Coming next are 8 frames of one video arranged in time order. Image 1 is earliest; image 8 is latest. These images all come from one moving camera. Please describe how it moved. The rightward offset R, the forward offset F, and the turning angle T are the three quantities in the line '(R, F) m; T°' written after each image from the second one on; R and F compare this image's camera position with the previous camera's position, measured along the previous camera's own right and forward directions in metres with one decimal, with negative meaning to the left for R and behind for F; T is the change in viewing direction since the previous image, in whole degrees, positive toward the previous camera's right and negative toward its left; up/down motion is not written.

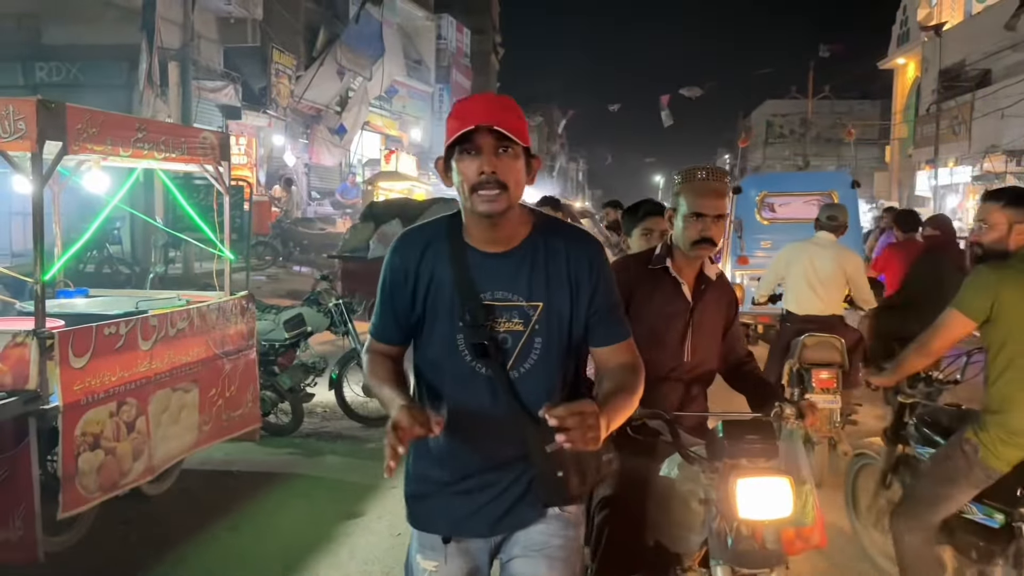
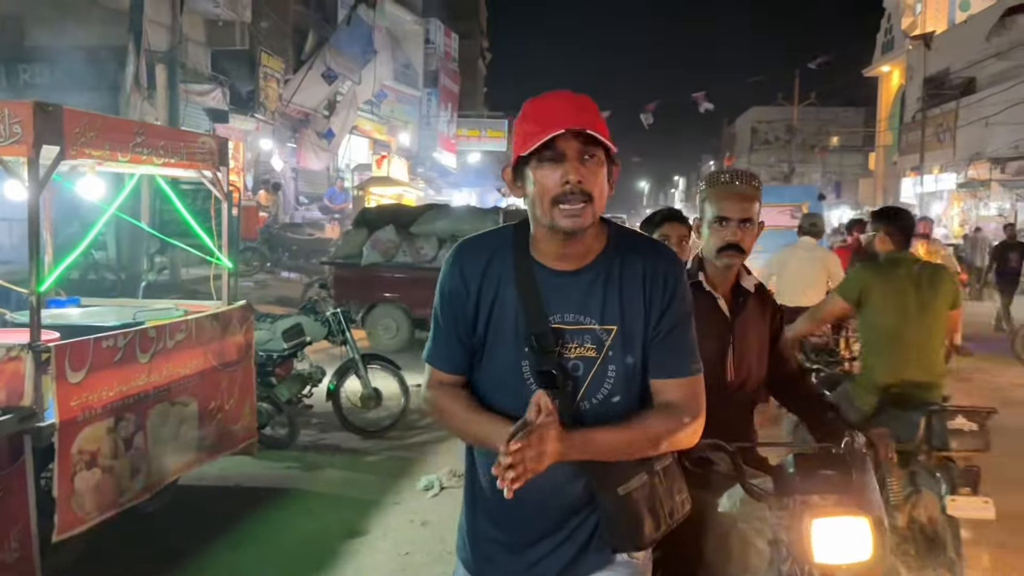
(-0.2, +0.1) m; +1°
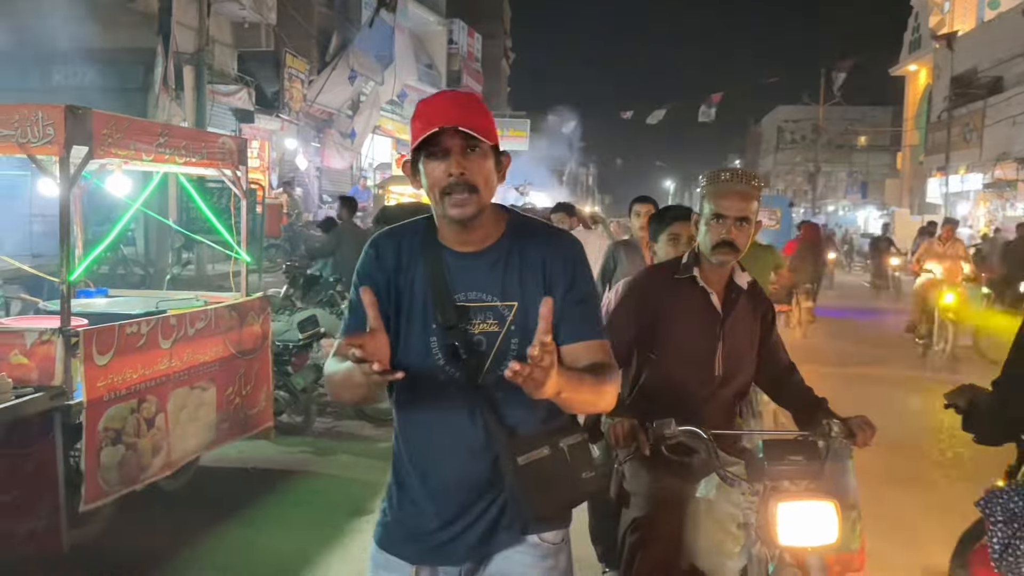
(+0.2, -0.2) m; -2°
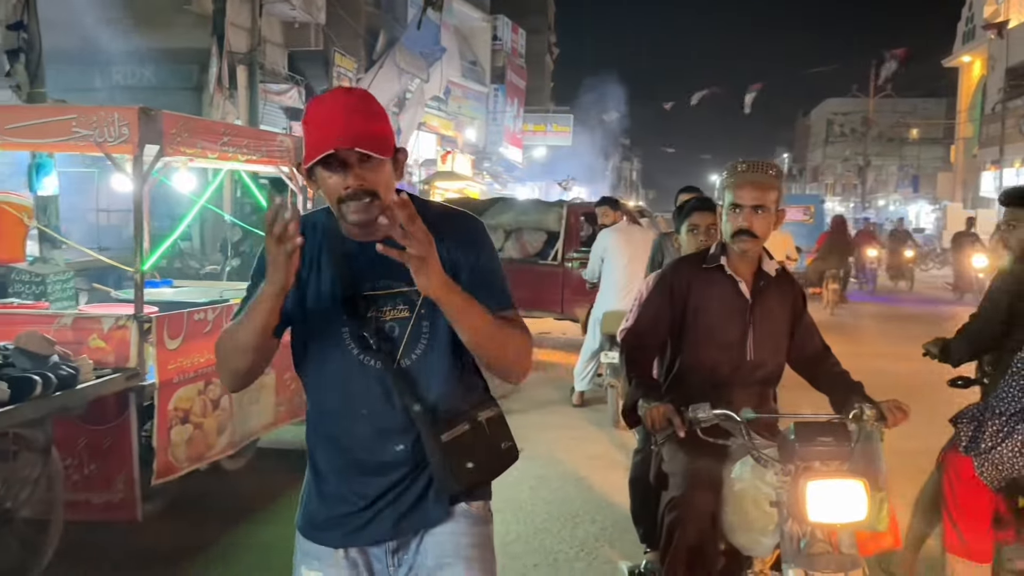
(0.0, -0.2) m; -3°
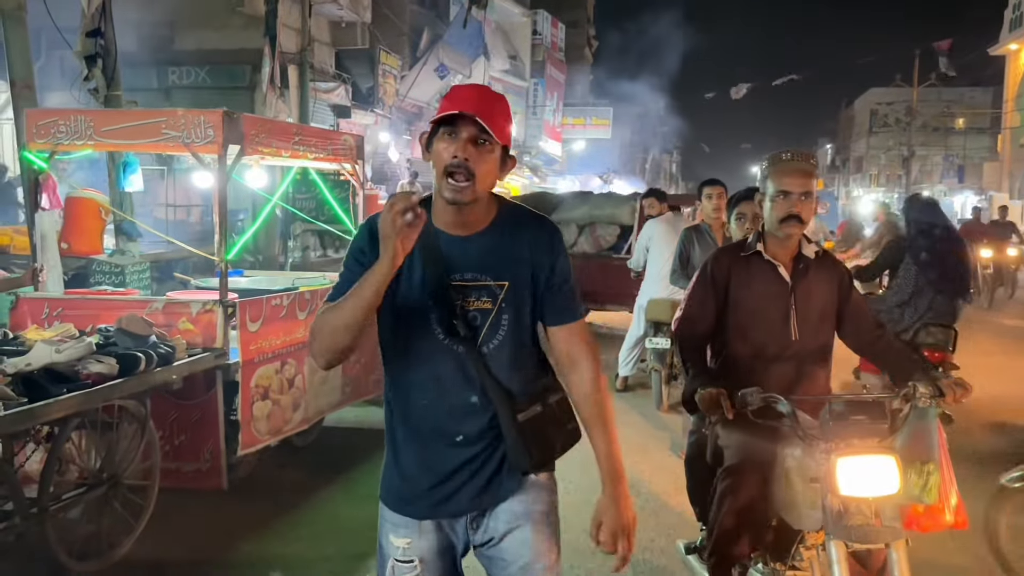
(-0.1, -0.4) m; -3°
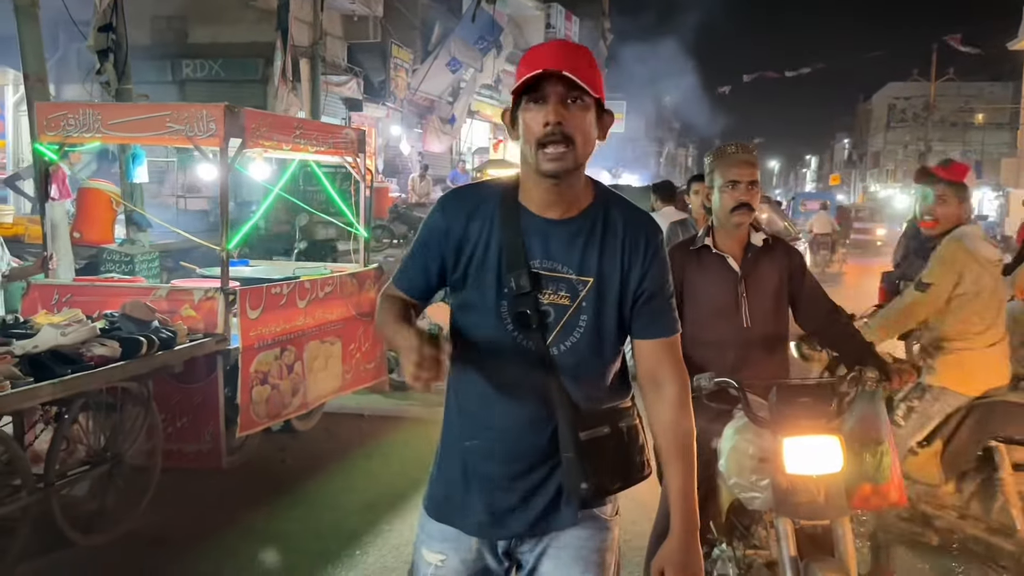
(+0.1, -0.1) m; -1°
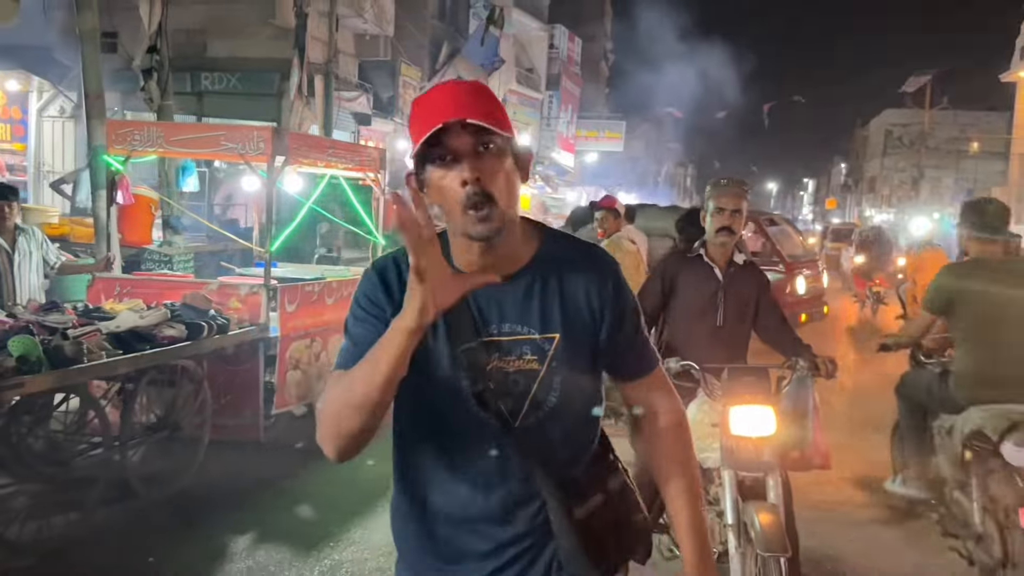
(0.0, -0.8) m; 0°
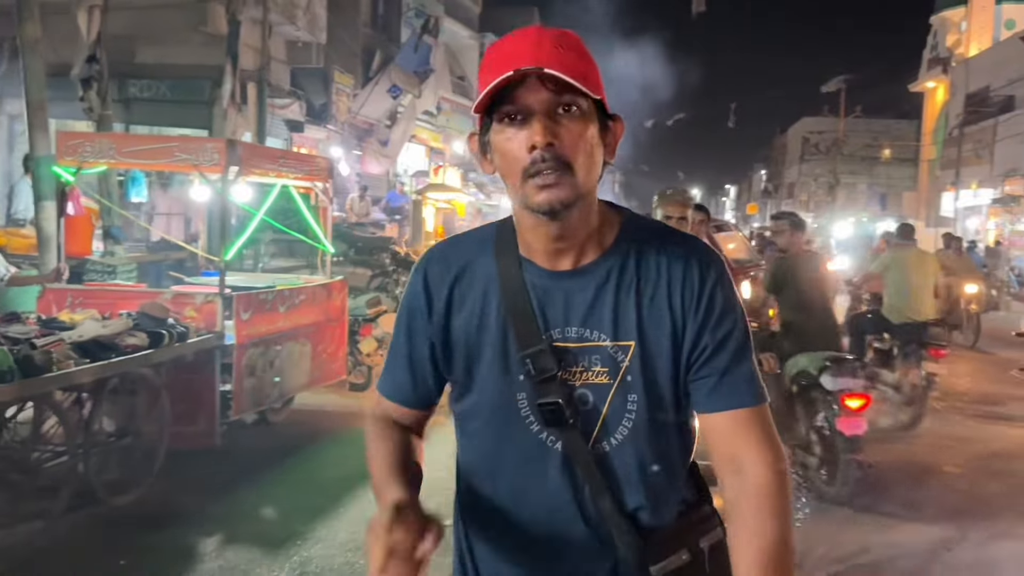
(-0.1, -0.3) m; +5°
